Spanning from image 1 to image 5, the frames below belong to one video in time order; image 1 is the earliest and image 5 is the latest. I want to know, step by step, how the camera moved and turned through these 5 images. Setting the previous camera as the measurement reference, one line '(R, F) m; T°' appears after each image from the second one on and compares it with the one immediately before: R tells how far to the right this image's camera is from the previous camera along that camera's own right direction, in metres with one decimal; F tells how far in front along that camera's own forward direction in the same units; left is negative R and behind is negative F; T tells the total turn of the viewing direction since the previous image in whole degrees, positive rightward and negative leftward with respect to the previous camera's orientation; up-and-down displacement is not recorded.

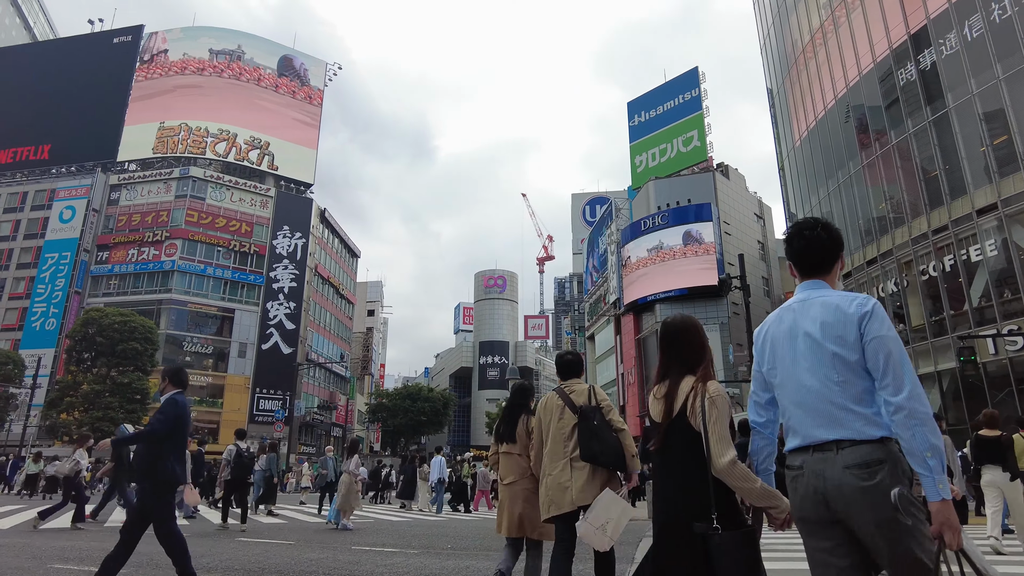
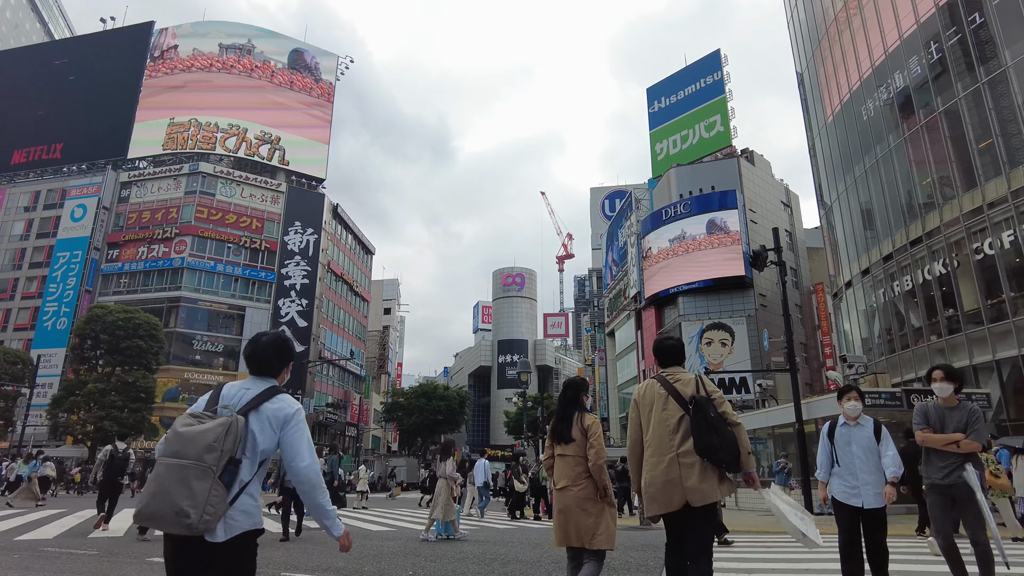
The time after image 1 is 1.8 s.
(+0.3, +1.4) m; -2°
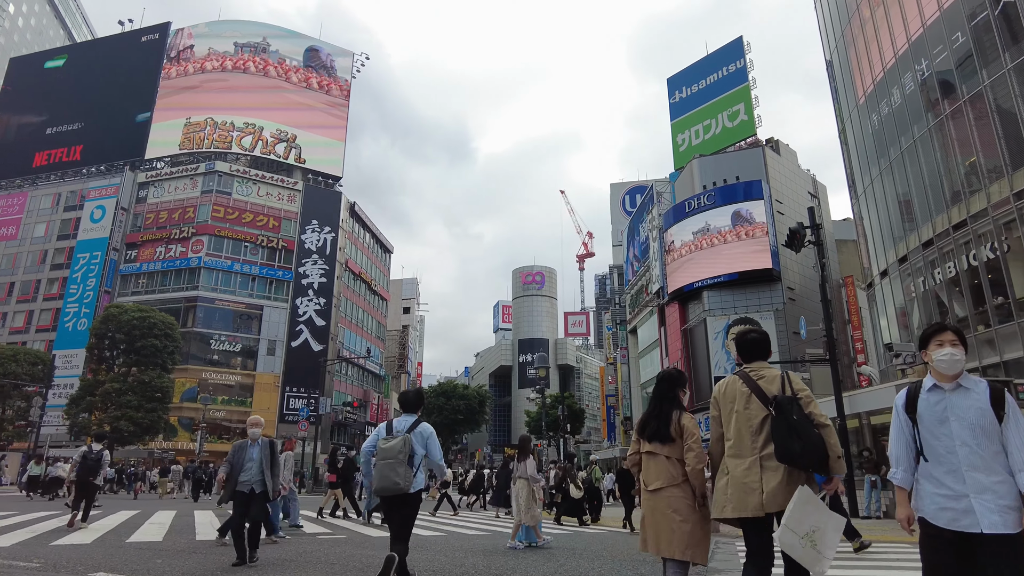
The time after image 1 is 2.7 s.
(+0.1, +0.8) m; -2°
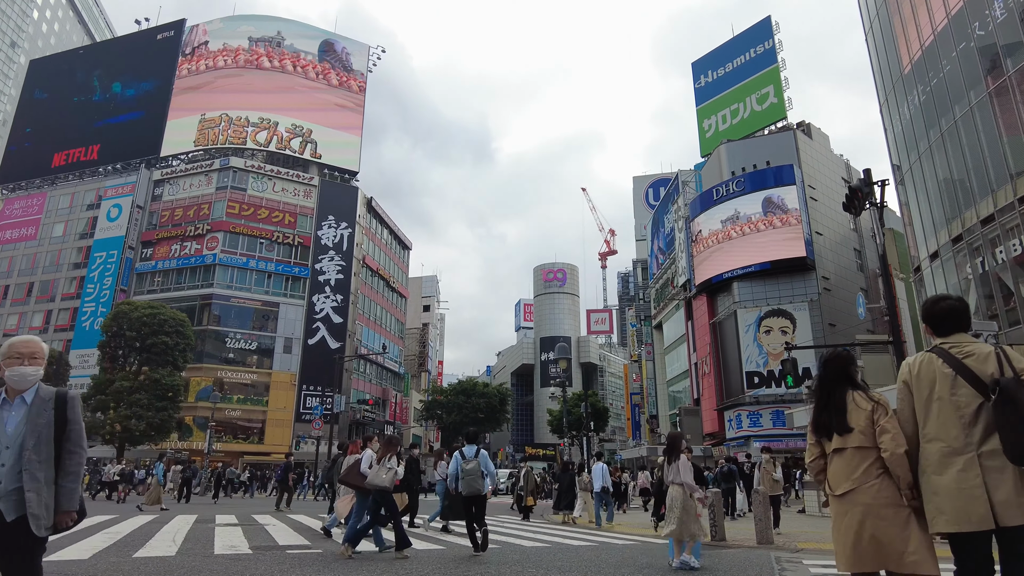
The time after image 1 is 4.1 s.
(+0.1, +1.3) m; -2°
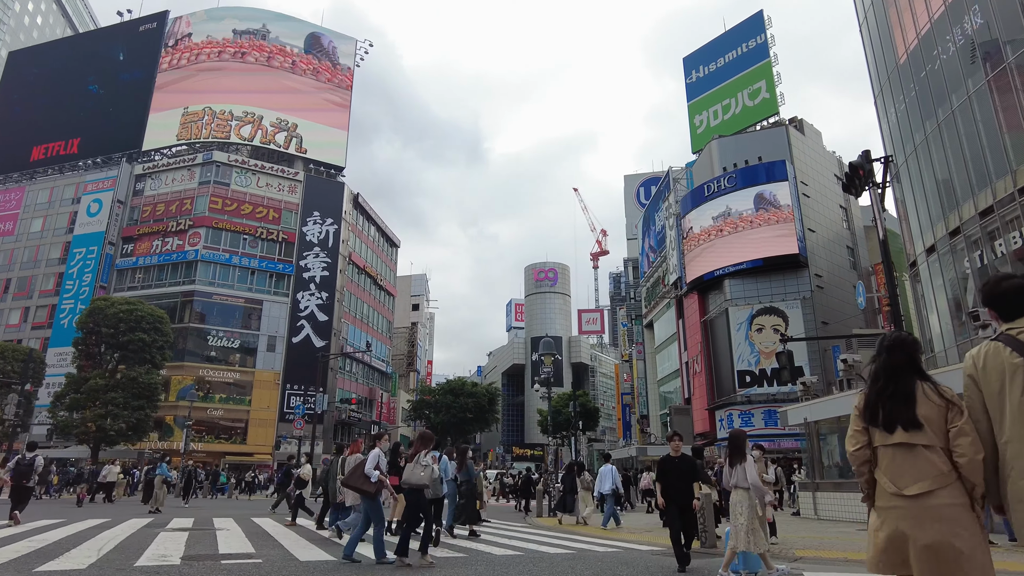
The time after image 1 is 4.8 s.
(+0.2, +0.7) m; +1°
